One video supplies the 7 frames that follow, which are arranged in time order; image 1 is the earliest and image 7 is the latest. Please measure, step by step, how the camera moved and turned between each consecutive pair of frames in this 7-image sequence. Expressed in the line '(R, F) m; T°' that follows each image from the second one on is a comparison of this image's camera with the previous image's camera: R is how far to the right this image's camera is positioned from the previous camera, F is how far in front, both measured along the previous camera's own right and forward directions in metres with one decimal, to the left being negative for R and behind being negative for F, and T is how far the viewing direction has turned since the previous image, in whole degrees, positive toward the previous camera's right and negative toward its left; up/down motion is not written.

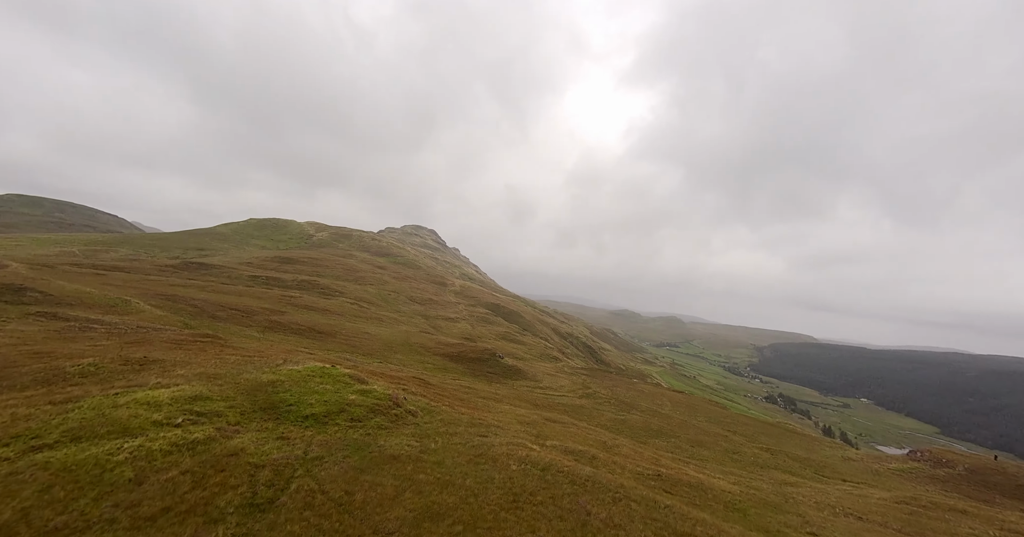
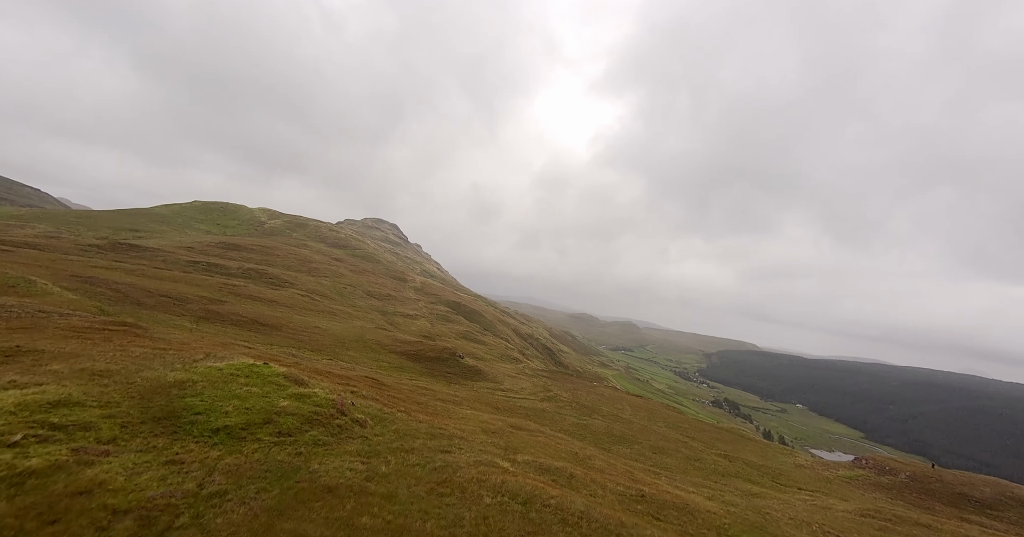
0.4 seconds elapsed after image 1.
(-0.7, +3.4) m; +5°
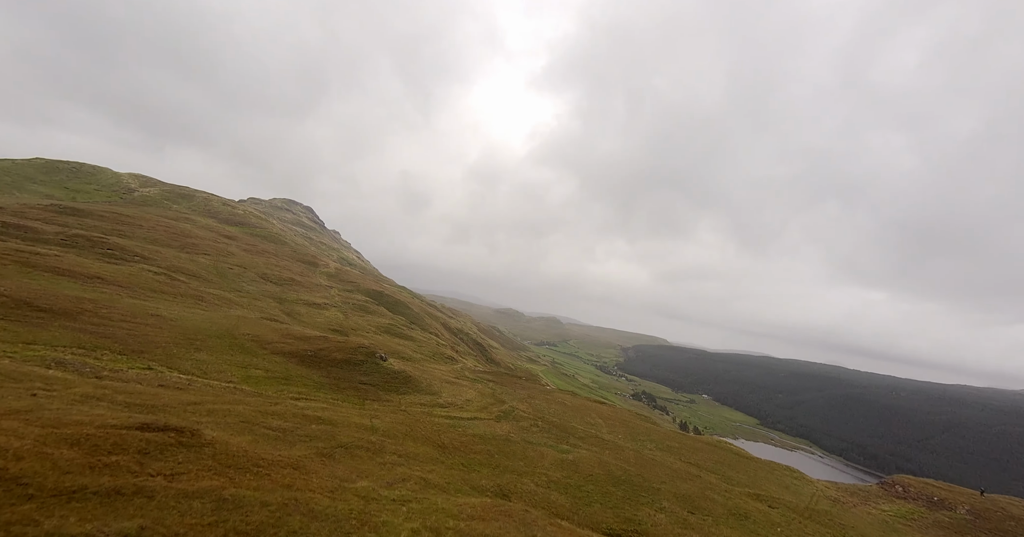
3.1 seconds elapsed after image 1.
(-3.4, +25.2) m; +10°
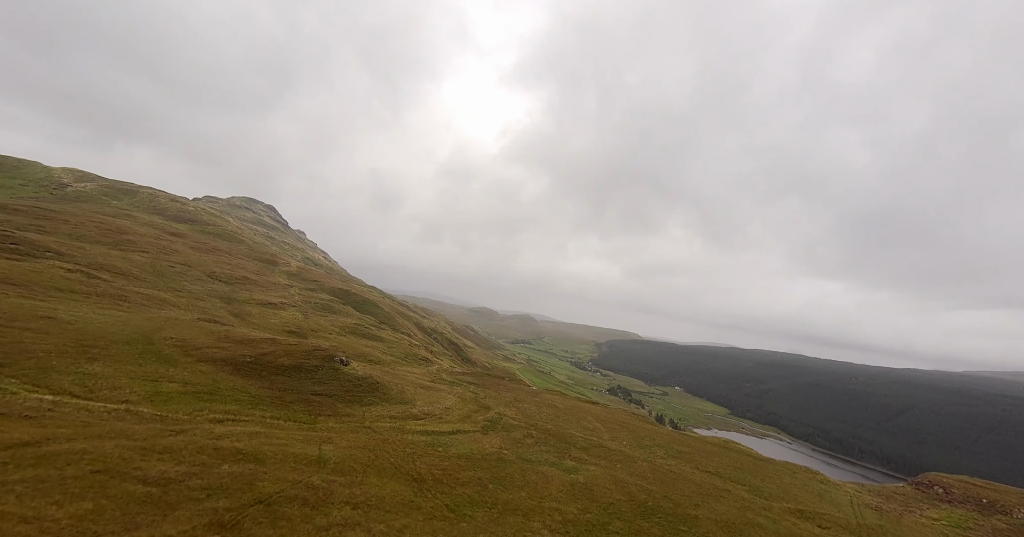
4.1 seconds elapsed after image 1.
(-1.8, +10.2) m; +4°
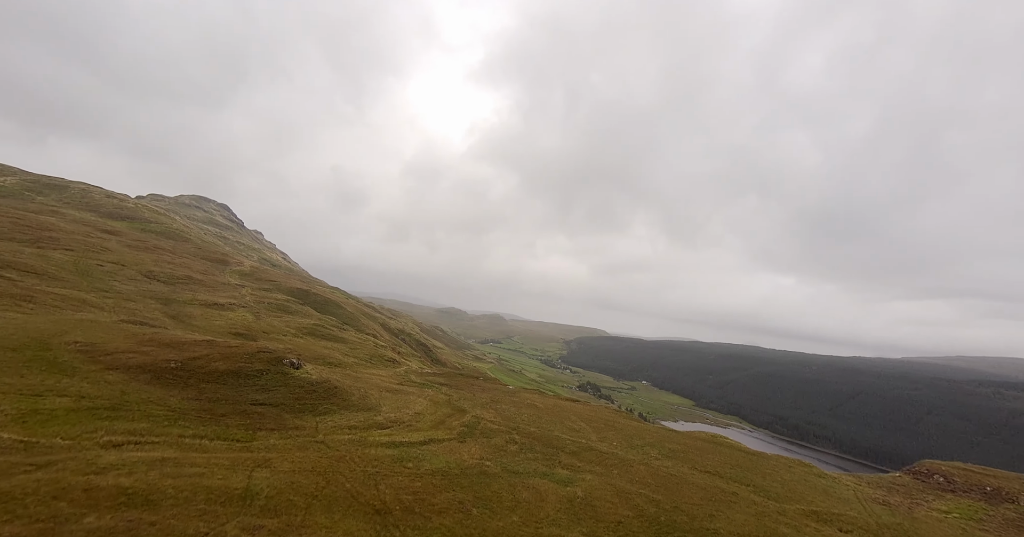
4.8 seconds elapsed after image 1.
(-1.2, +6.3) m; +4°
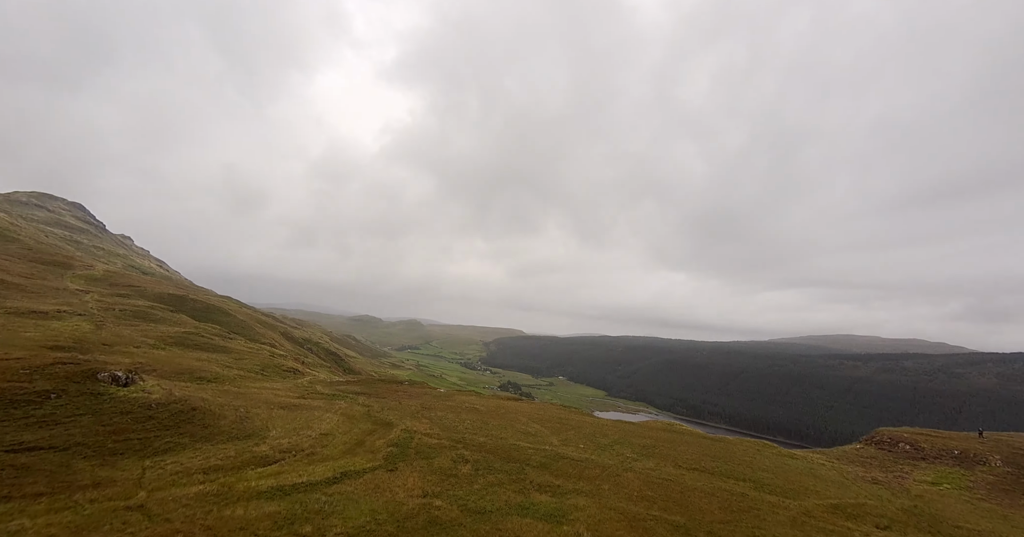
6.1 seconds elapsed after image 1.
(-2.4, +11.8) m; +12°
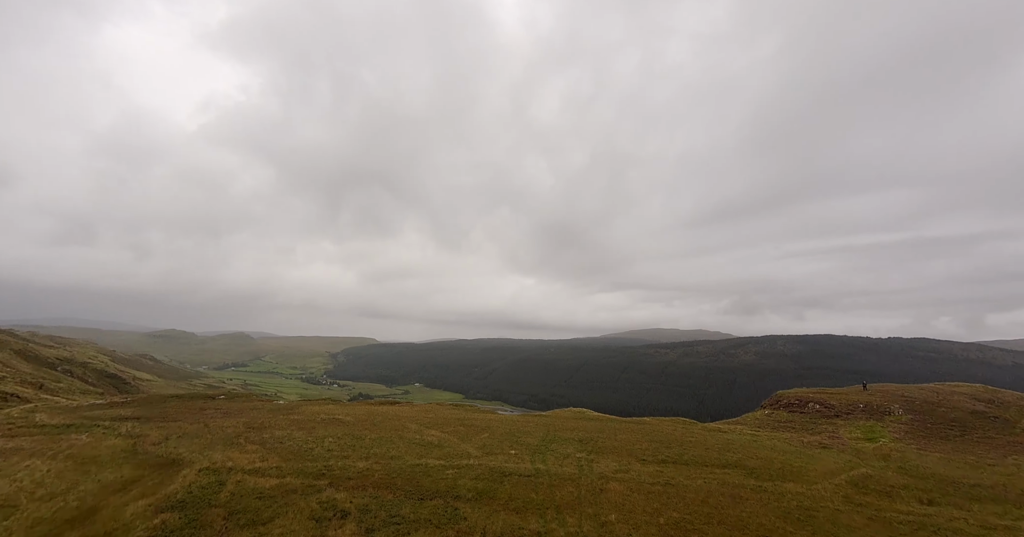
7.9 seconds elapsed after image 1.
(-3.1, +15.3) m; +20°
